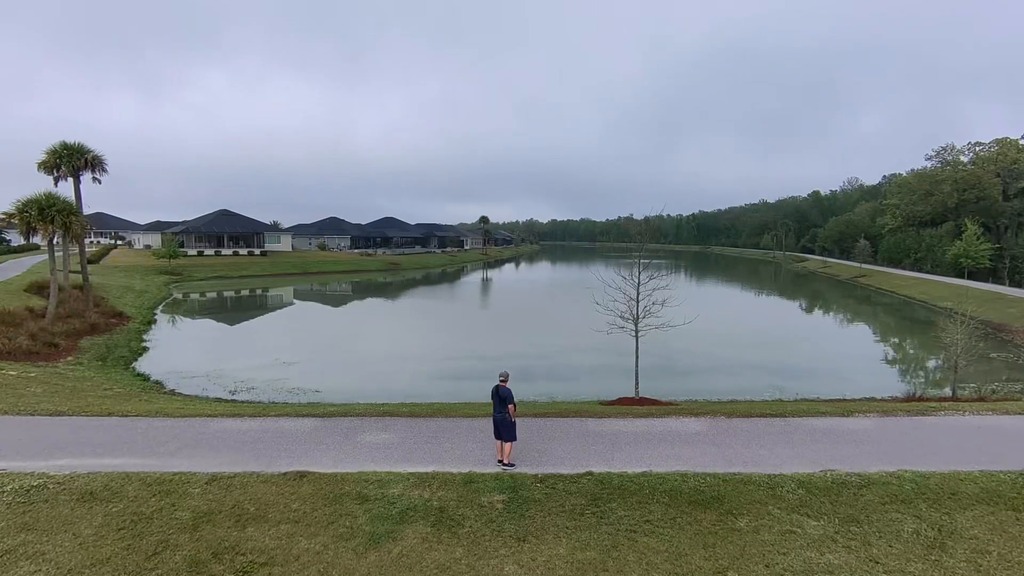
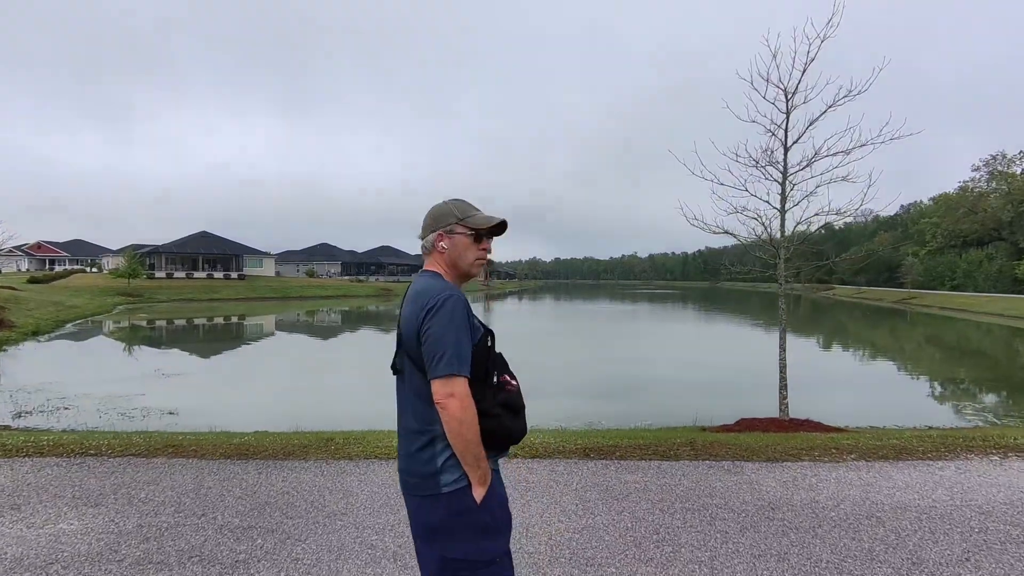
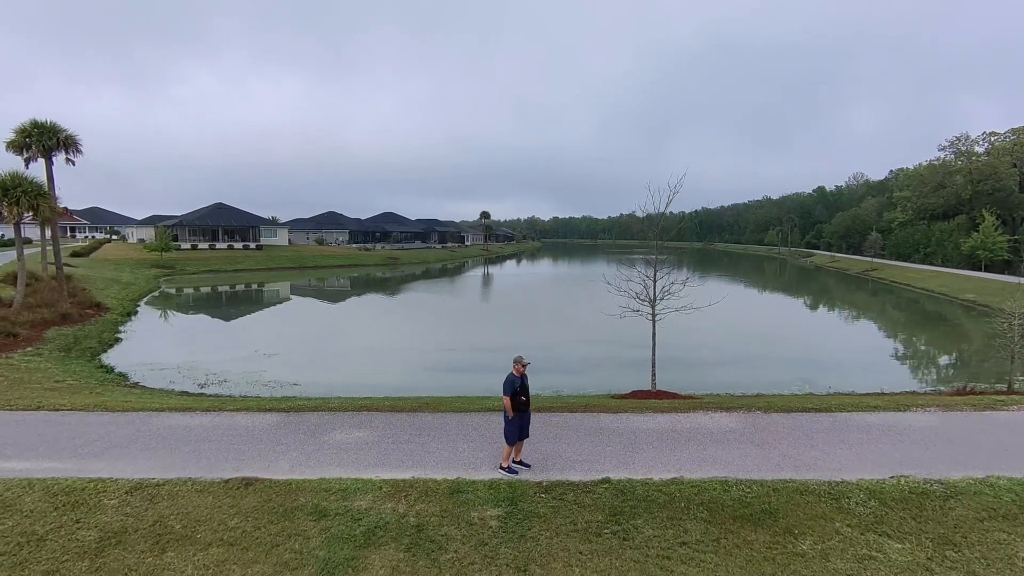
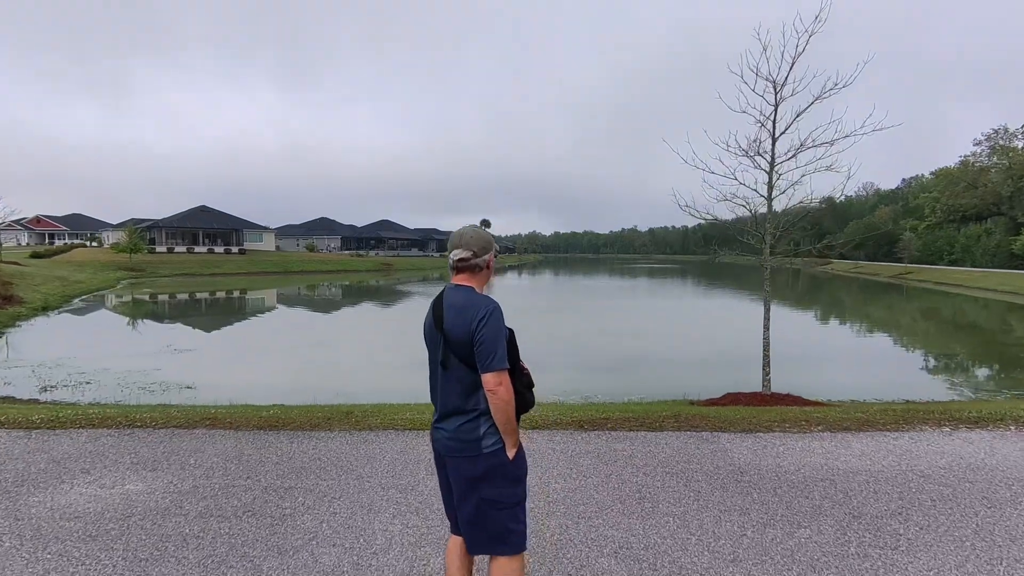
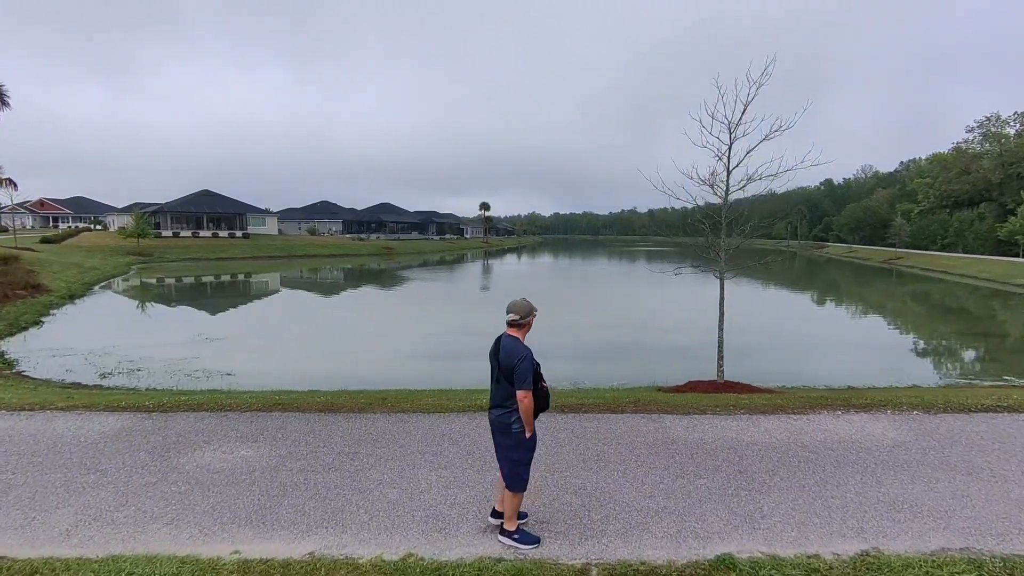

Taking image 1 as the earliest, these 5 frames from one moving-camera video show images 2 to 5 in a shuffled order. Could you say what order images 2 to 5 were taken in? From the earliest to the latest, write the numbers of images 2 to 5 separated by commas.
3, 5, 4, 2
